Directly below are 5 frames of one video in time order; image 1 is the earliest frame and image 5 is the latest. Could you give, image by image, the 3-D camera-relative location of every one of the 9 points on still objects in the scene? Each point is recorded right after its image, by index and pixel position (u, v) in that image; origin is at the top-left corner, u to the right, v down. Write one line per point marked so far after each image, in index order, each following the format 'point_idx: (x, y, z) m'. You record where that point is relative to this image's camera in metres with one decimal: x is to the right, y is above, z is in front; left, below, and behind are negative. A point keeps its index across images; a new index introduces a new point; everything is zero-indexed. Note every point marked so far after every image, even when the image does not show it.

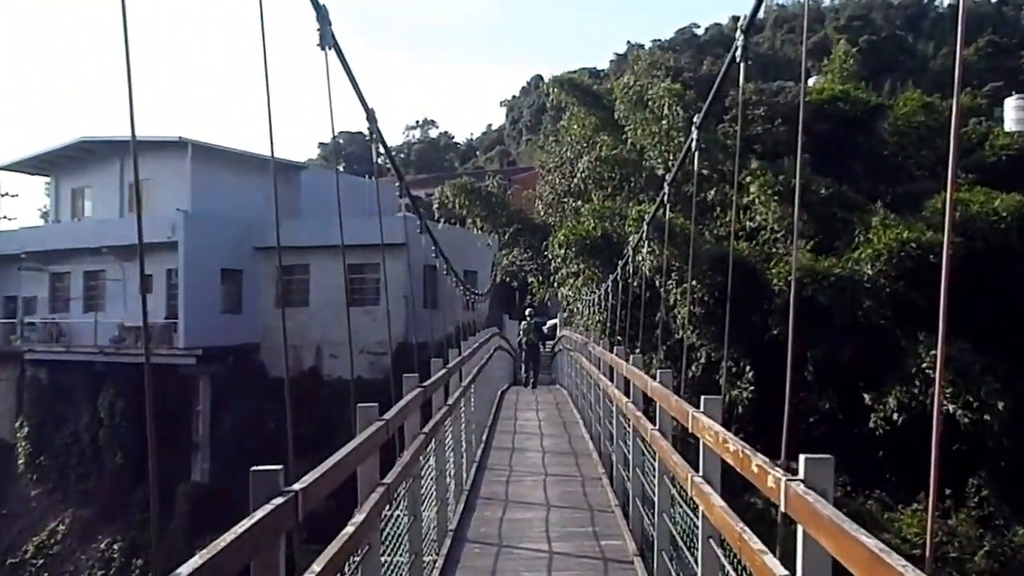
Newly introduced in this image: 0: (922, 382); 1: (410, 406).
0: (+3.3, -0.8, +11.9) m
1: (-0.3, -0.3, +4.2) m
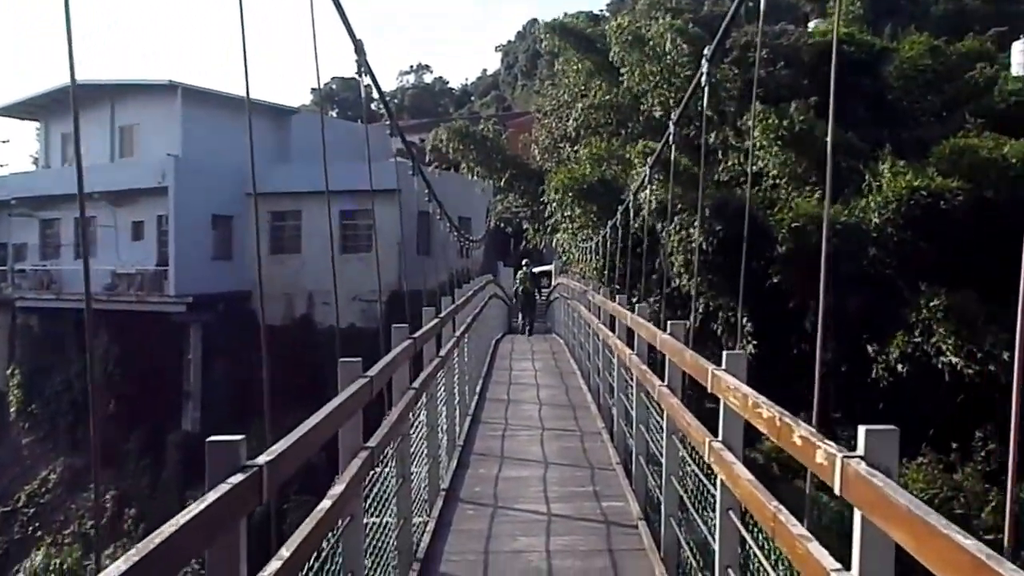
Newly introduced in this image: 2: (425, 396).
0: (+3.2, -0.4, +11.6) m
1: (-0.3, -0.2, +3.9) m
2: (-0.3, -0.3, +4.9) m
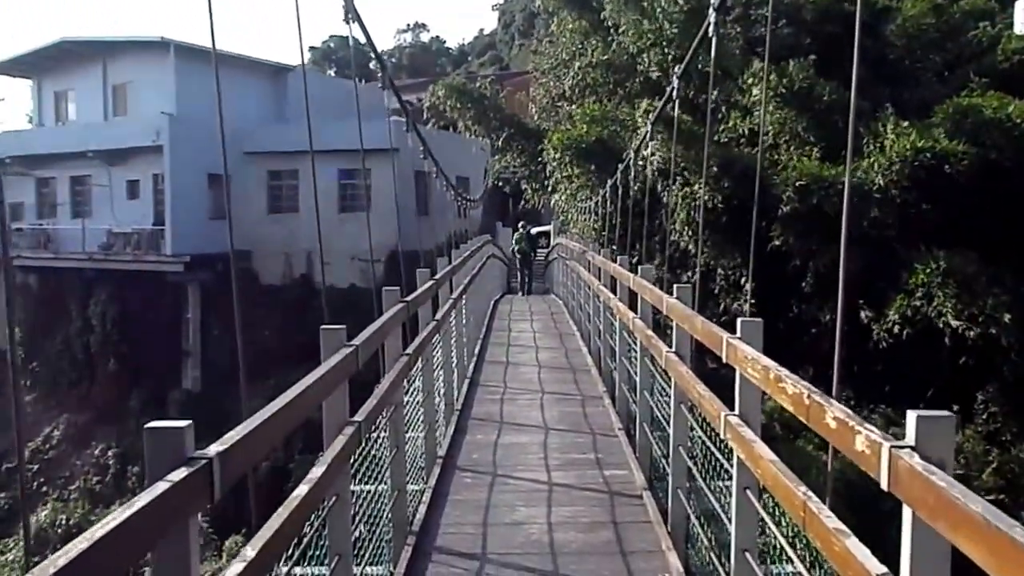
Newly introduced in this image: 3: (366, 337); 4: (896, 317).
0: (+3.2, -0.1, +11.4) m
1: (-0.3, -0.1, +3.8) m
2: (-0.3, -0.2, +4.7) m
3: (-0.3, -0.1, +3.2) m
4: (+2.9, -0.2, +11.2) m
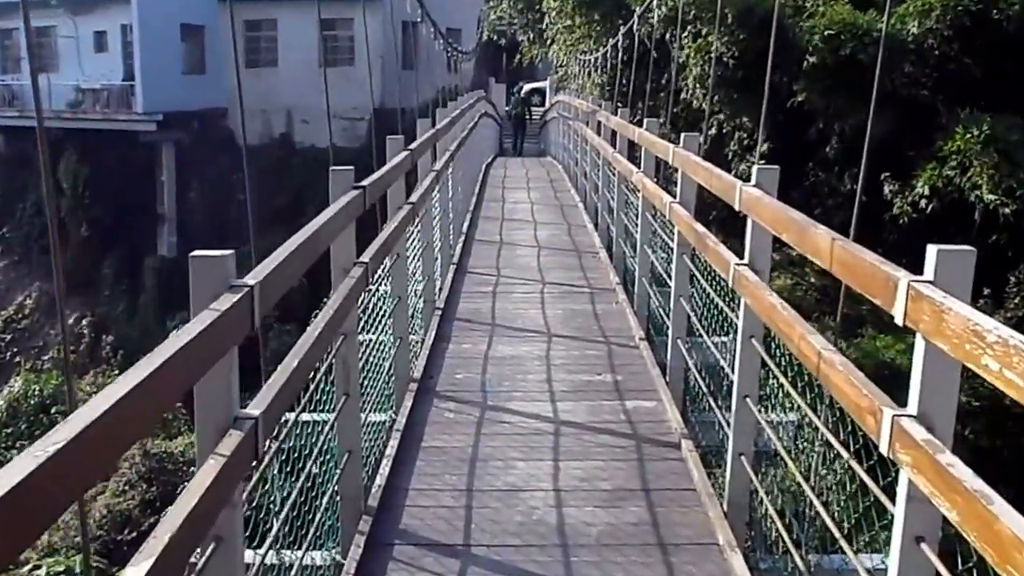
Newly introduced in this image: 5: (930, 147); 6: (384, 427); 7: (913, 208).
0: (+3.2, +0.9, +10.2) m
1: (-0.3, +0.1, +2.6) m
2: (-0.3, +0.1, +3.6) m
3: (-0.3, 0.0, +2.0) m
4: (+2.9, +0.7, +10.0) m
5: (+2.9, +1.0, +10.4) m
6: (-0.3, -0.3, +3.4) m
7: (+2.8, +0.6, +10.0) m
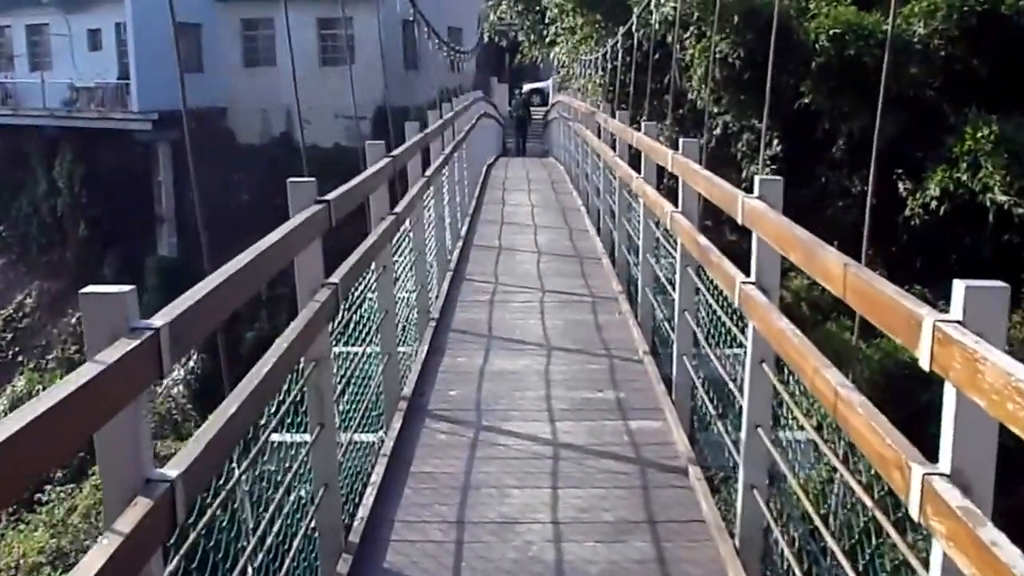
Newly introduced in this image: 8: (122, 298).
0: (+3.2, +0.8, +10.0) m
1: (-0.3, +0.1, +2.4) m
2: (-0.3, 0.0, +3.3) m
3: (-0.3, 0.0, +1.8) m
4: (+2.9, +0.7, +9.8) m
5: (+2.9, +1.0, +10.1) m
6: (-0.3, -0.4, +3.2) m
7: (+2.8, +0.5, +9.8) m
8: (-0.4, 0.0, +1.5) m
